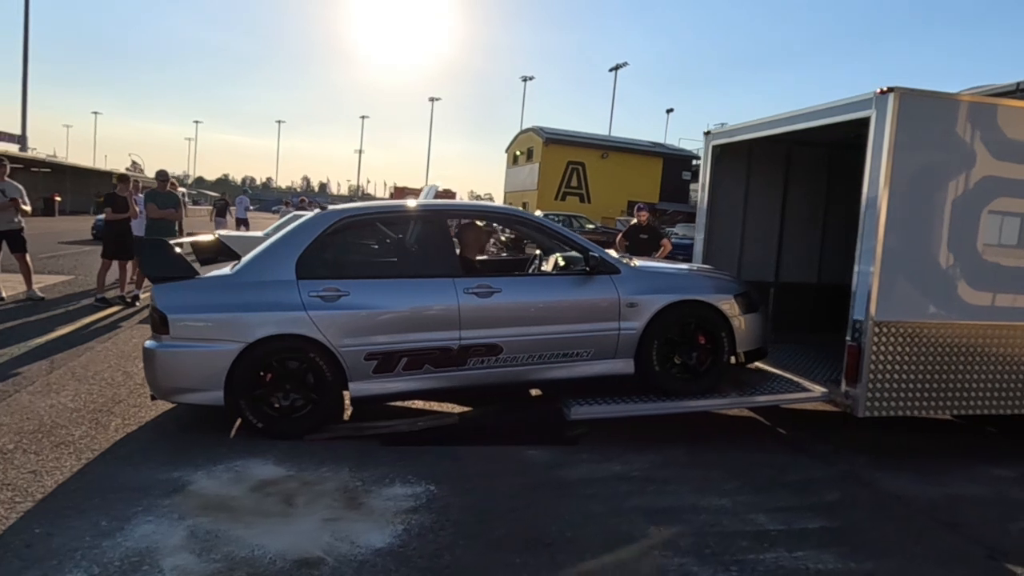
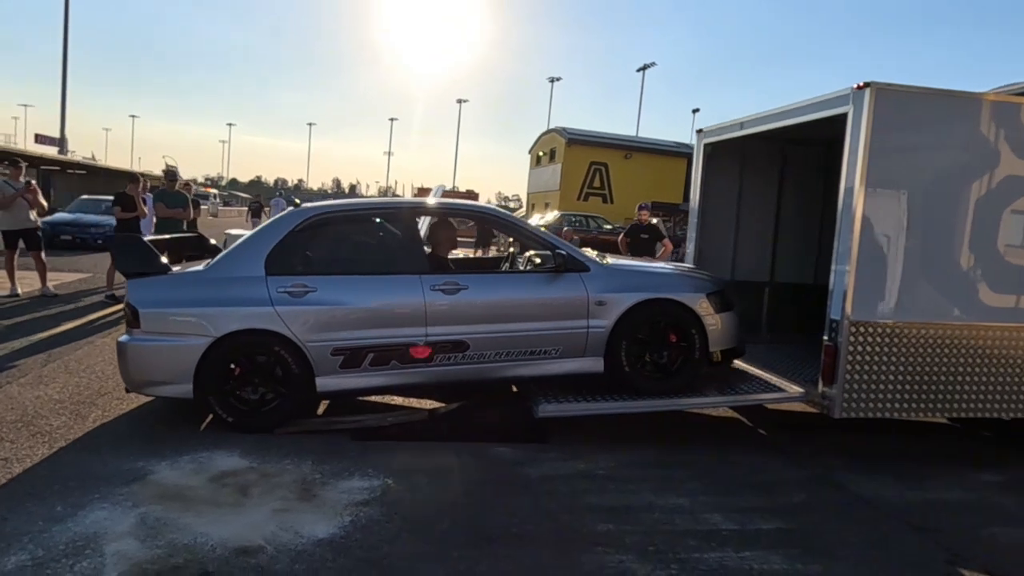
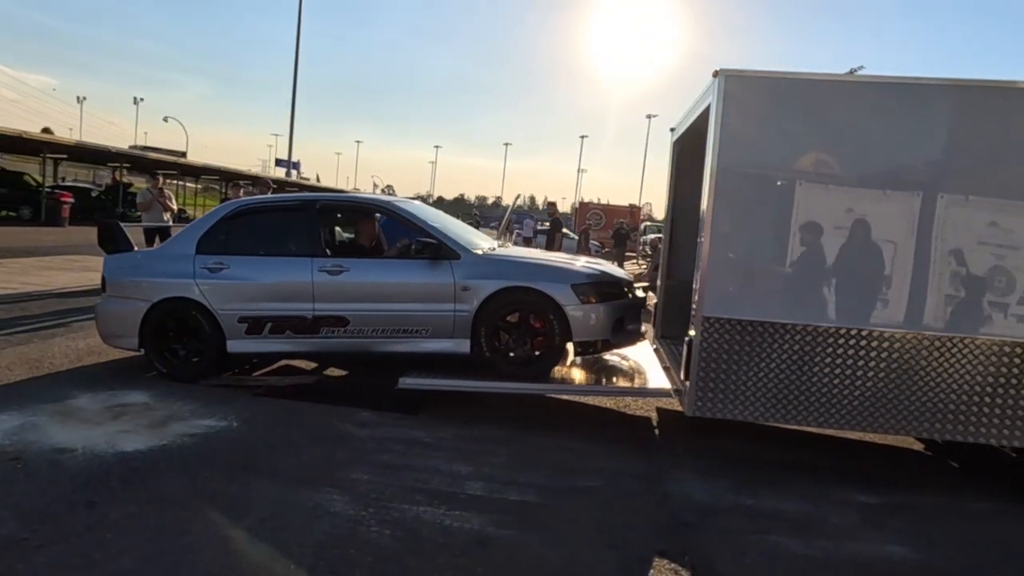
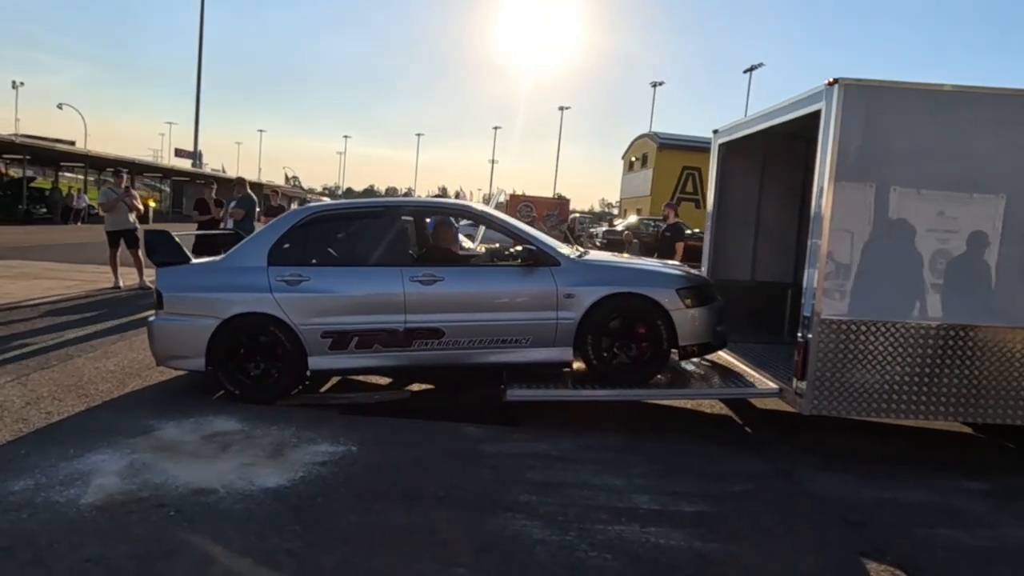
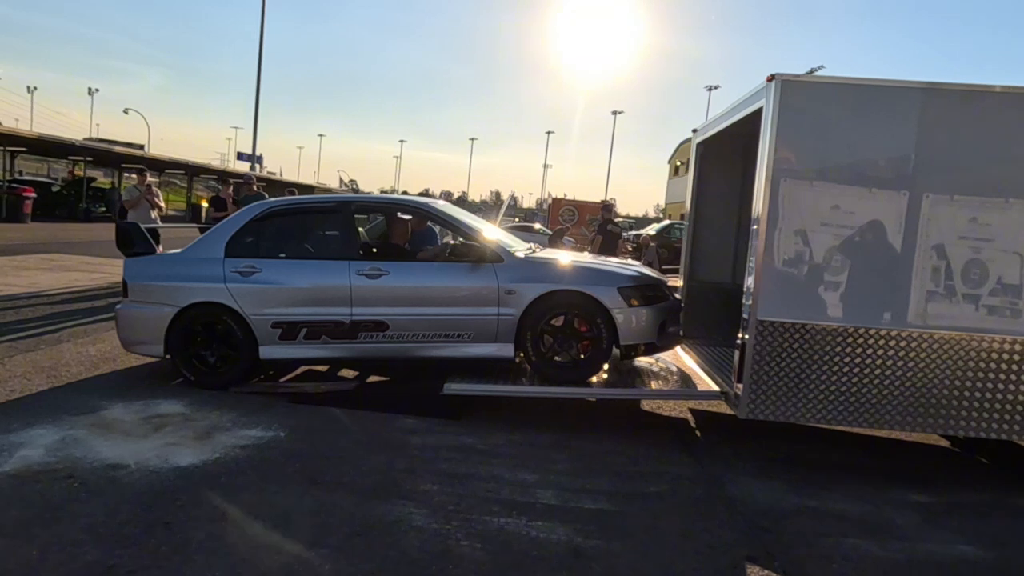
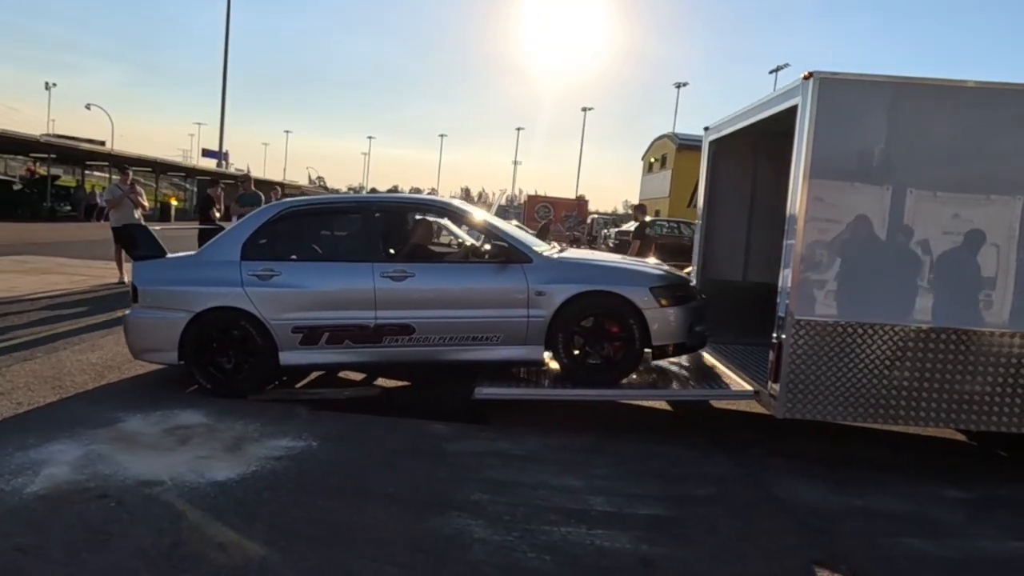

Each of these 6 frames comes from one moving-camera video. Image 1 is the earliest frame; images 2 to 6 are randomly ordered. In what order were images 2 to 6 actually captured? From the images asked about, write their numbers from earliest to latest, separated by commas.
2, 4, 6, 5, 3
